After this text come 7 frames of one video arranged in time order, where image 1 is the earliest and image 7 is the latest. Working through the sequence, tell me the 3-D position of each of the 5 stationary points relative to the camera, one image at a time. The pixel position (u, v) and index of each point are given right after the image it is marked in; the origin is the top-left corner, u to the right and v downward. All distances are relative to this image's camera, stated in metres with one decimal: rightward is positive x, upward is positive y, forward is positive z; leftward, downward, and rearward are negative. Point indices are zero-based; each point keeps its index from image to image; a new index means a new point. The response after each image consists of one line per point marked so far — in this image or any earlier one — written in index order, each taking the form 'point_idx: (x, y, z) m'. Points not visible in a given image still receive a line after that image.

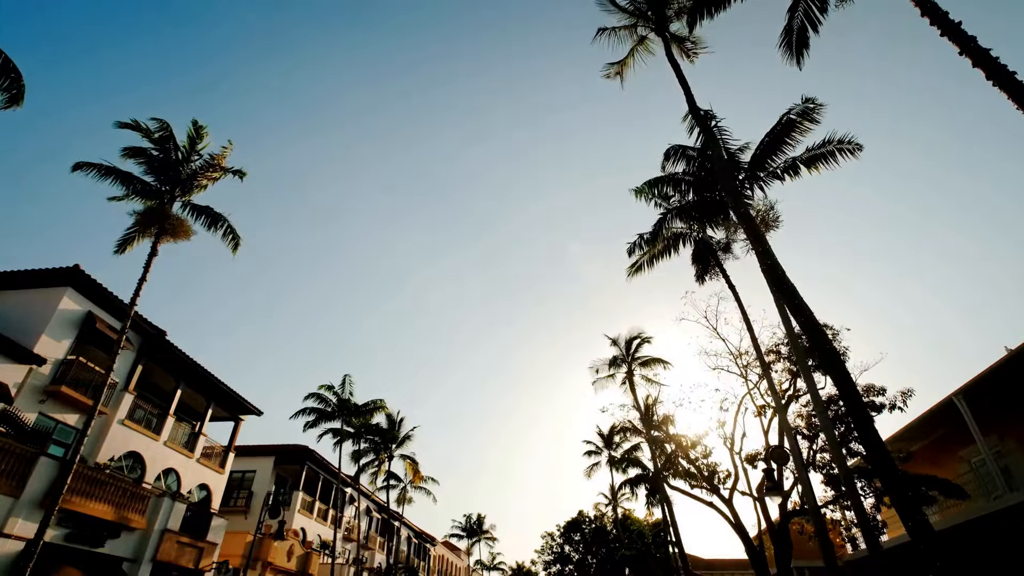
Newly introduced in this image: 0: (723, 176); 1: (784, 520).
0: (+4.3, +2.3, +10.2) m
1: (+8.1, -7.0, +15.0) m
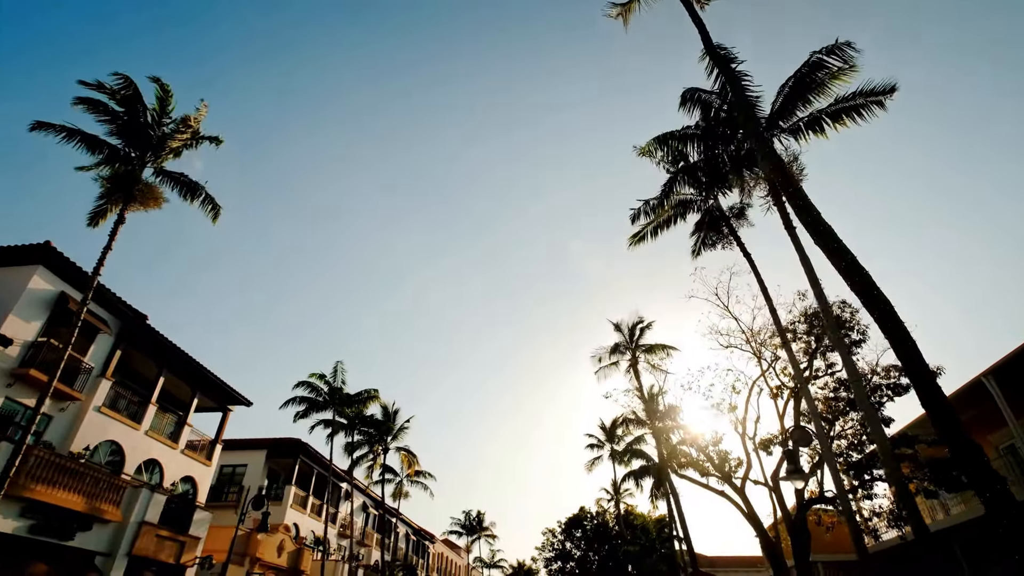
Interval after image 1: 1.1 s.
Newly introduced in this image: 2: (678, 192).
0: (+4.2, +3.1, +9.2) m
1: (+8.0, -6.2, +14.0) m
2: (+4.4, +2.6, +13.3) m
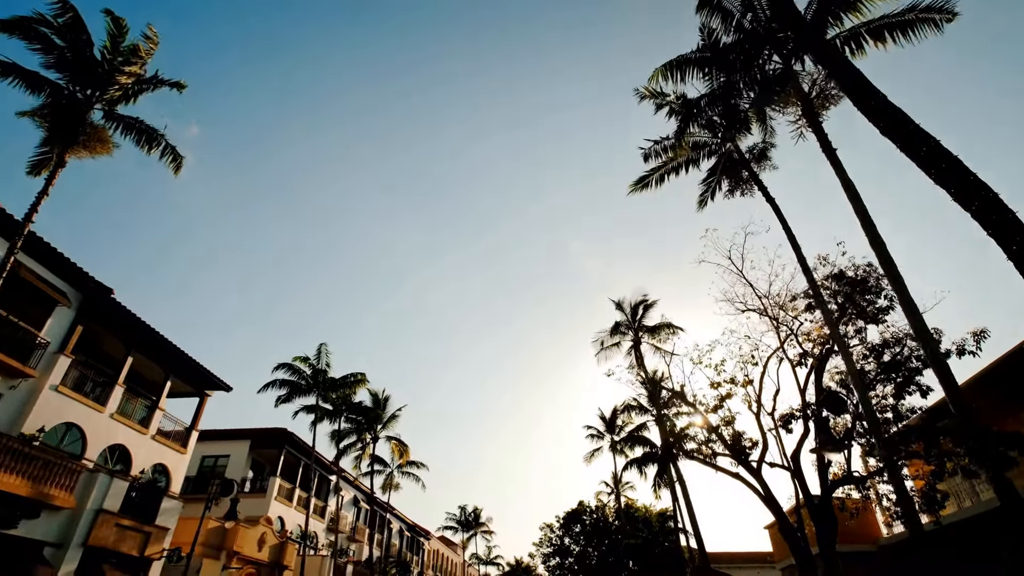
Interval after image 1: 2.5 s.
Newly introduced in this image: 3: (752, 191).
0: (+4.1, +4.1, +7.8) m
1: (+7.8, -5.2, +12.6) m
2: (+4.2, +3.7, +11.9) m
3: (+5.6, +2.2, +11.9) m
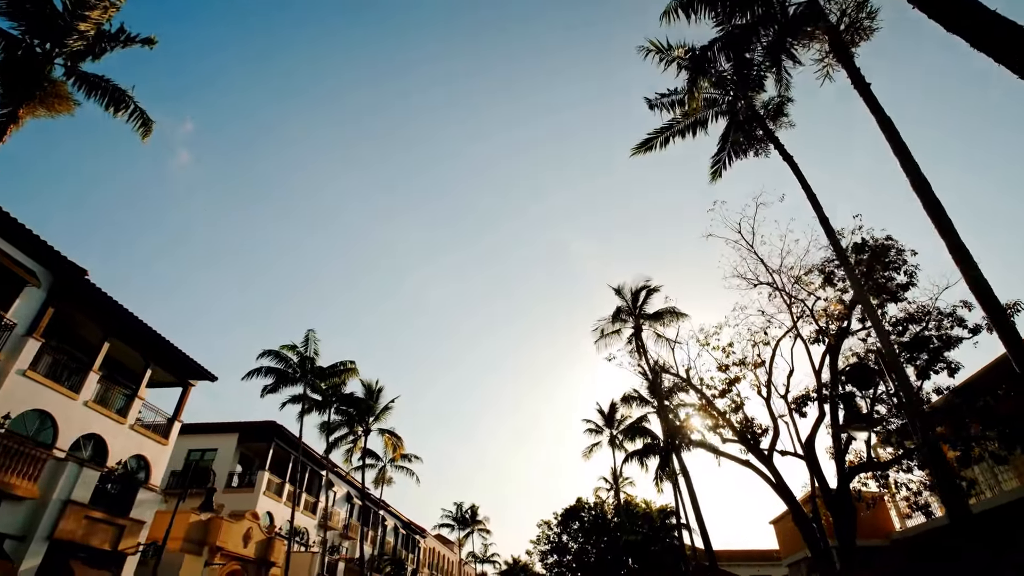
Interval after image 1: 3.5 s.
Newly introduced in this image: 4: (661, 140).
0: (+4.0, +4.7, +6.9) m
1: (+7.7, -4.5, +11.8) m
2: (+4.1, +4.3, +11.0) m
3: (+5.4, +2.9, +11.0) m
4: (+3.6, +3.5, +12.2) m
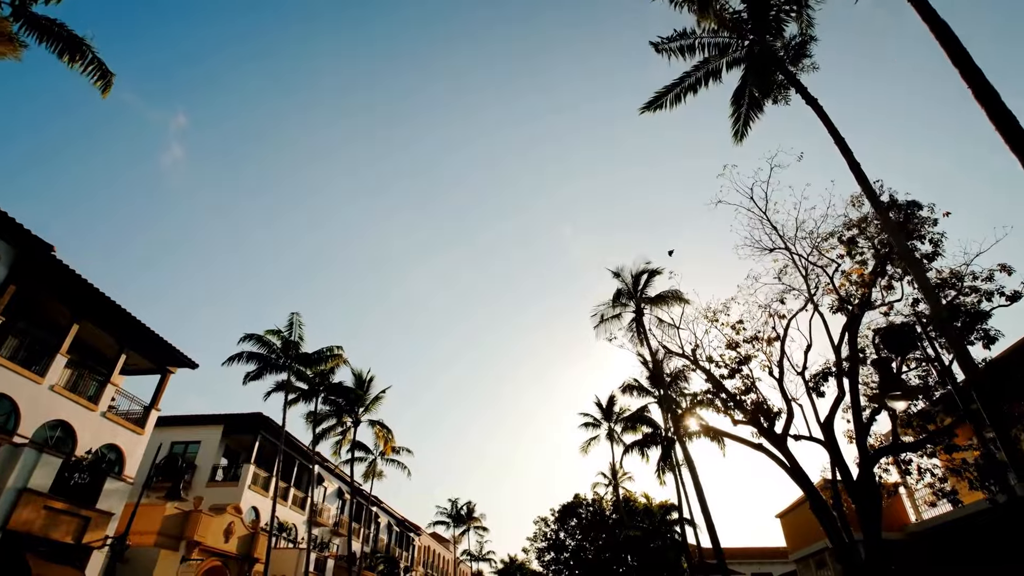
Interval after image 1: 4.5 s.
0: (+3.8, +5.4, +5.9) m
1: (+7.5, -3.8, +10.8) m
2: (+3.9, +5.0, +10.0) m
3: (+5.3, +3.6, +10.0) m
4: (+3.5, +4.2, +11.2) m
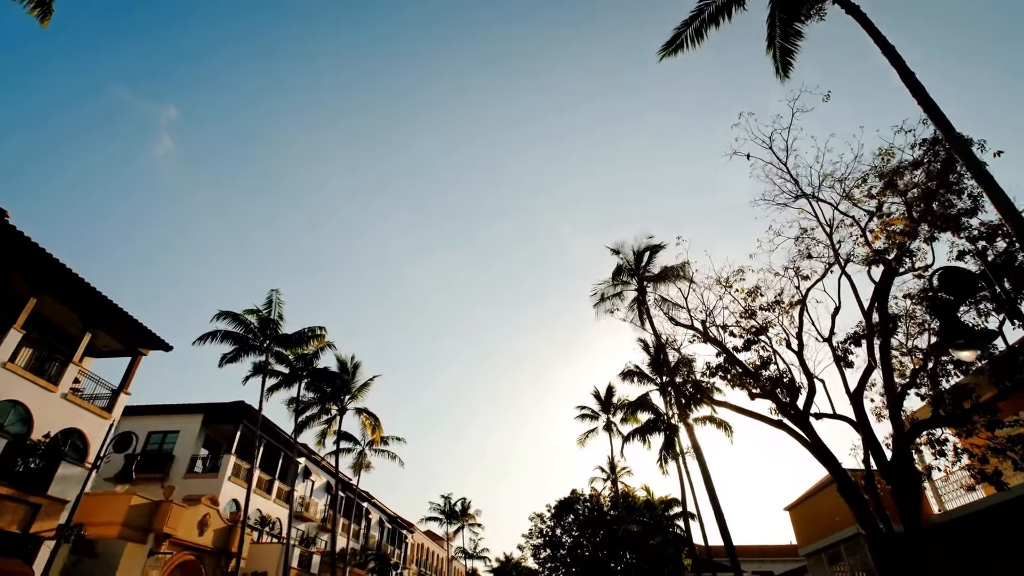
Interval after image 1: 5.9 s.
0: (+3.7, +6.3, +4.6) m
1: (+7.4, -2.9, +9.5) m
2: (+3.8, +5.9, +8.7) m
3: (+5.1, +4.5, +8.7) m
4: (+3.3, +5.1, +9.9) m
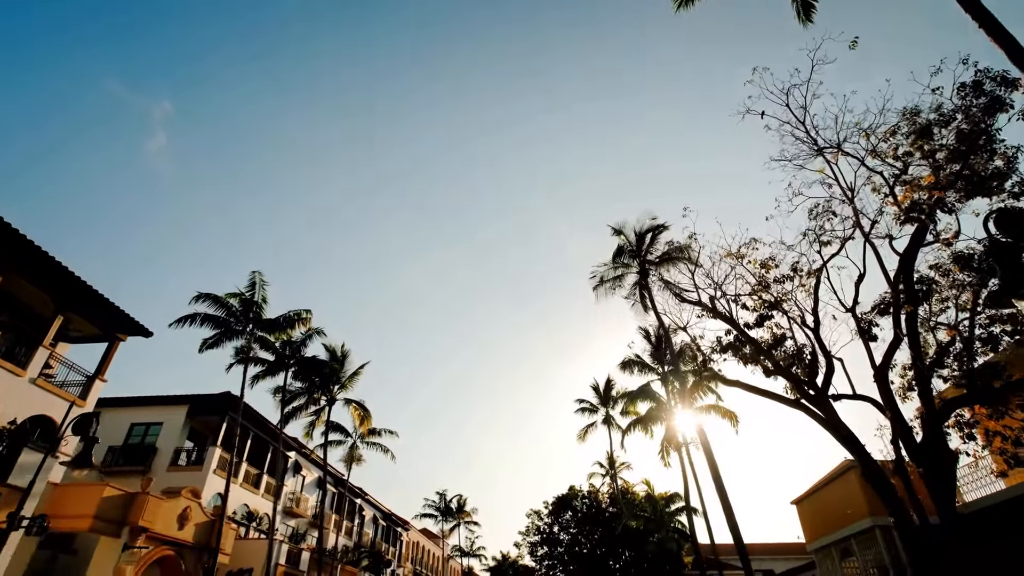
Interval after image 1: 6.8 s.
0: (+3.6, +6.9, +3.8) m
1: (+7.2, -2.3, +8.7) m
2: (+3.7, +6.5, +7.8) m
3: (+5.0, +5.1, +7.9) m
4: (+3.2, +5.7, +9.1) m
